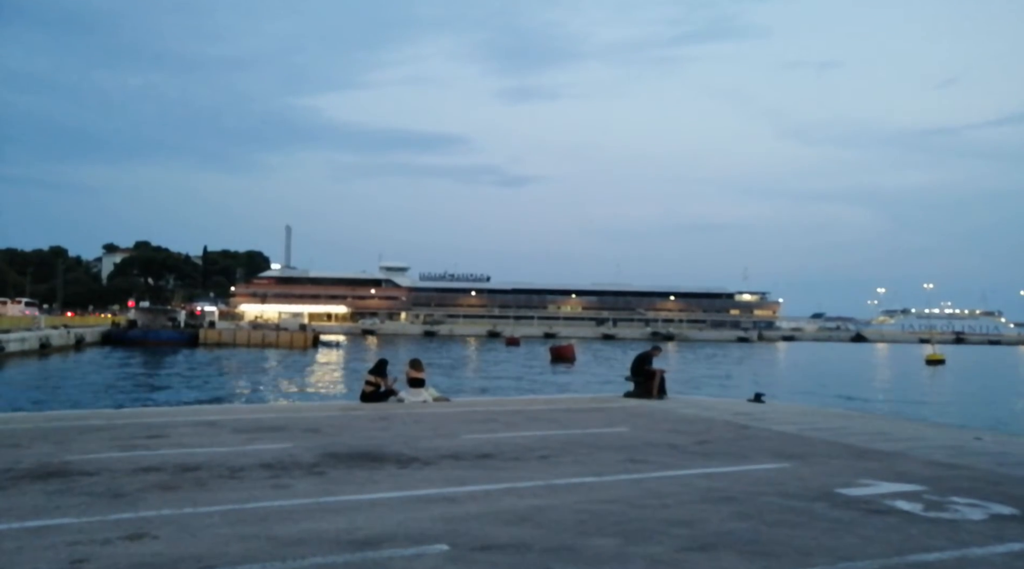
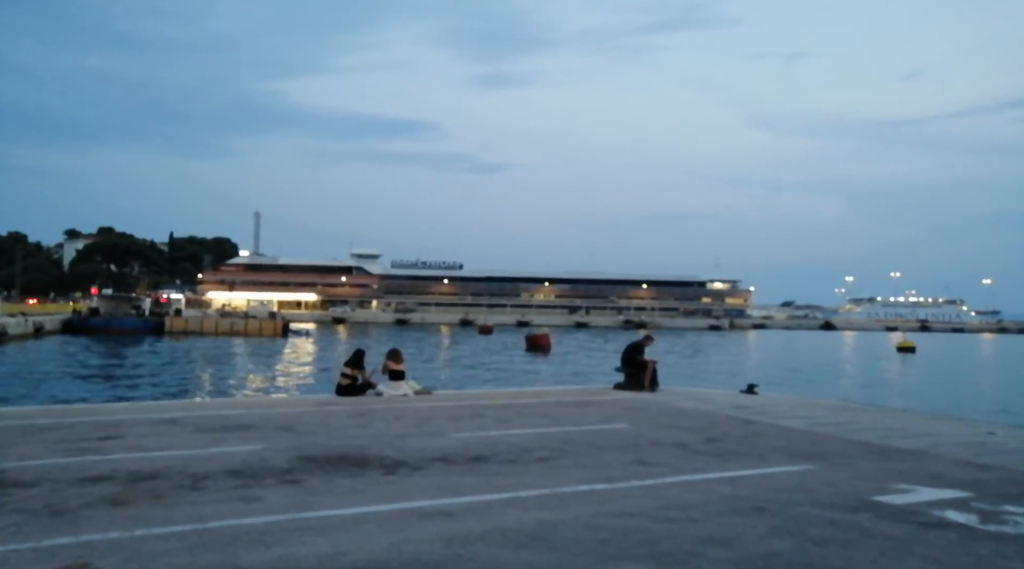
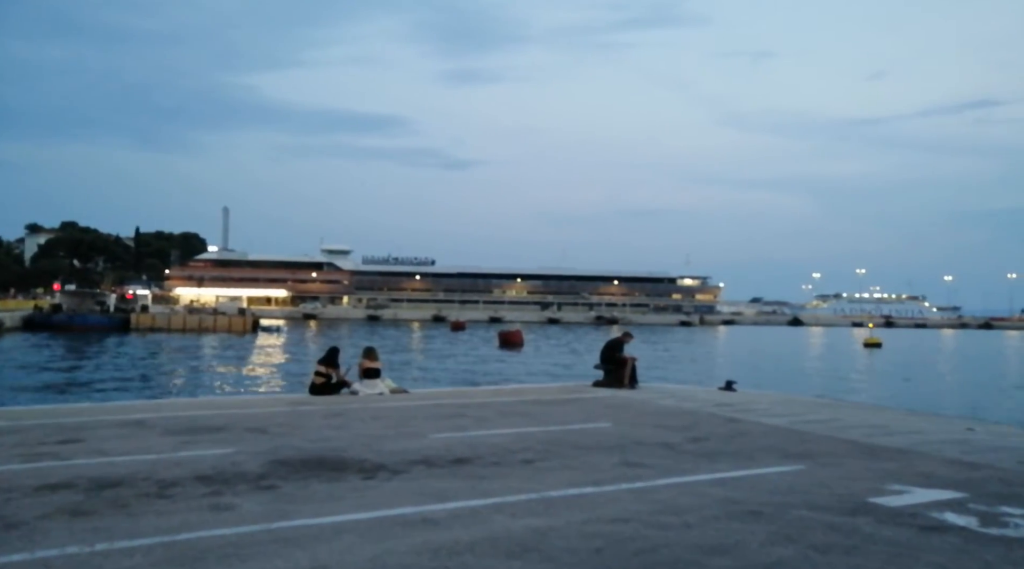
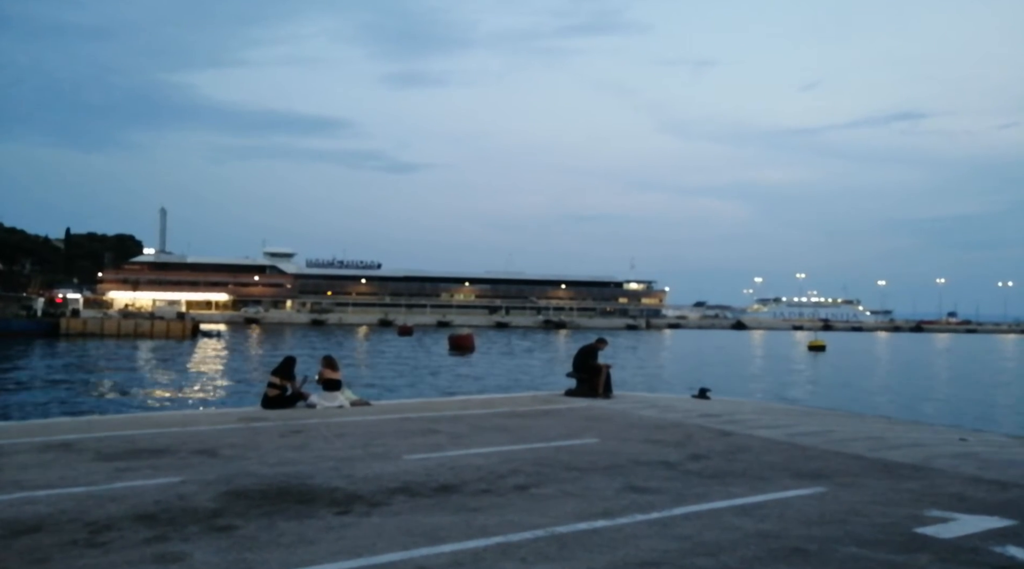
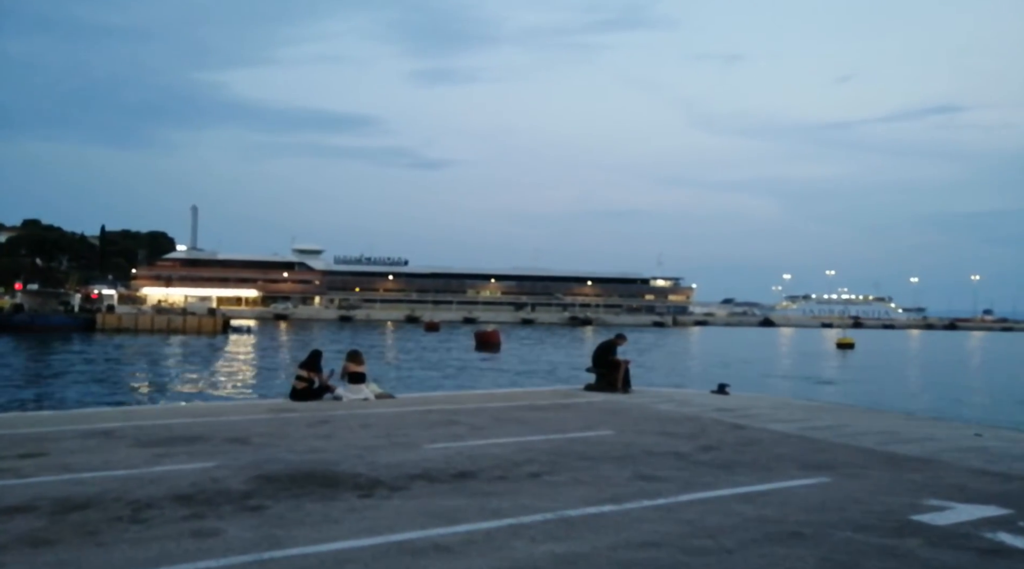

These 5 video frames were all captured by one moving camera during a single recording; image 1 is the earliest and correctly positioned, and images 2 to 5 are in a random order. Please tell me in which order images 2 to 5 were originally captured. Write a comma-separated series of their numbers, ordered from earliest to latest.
2, 3, 5, 4
